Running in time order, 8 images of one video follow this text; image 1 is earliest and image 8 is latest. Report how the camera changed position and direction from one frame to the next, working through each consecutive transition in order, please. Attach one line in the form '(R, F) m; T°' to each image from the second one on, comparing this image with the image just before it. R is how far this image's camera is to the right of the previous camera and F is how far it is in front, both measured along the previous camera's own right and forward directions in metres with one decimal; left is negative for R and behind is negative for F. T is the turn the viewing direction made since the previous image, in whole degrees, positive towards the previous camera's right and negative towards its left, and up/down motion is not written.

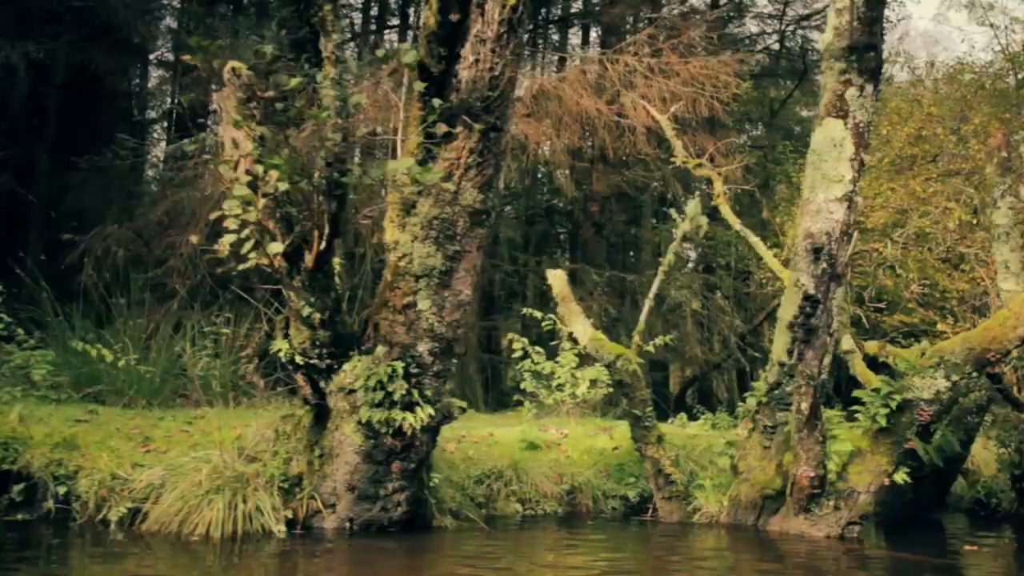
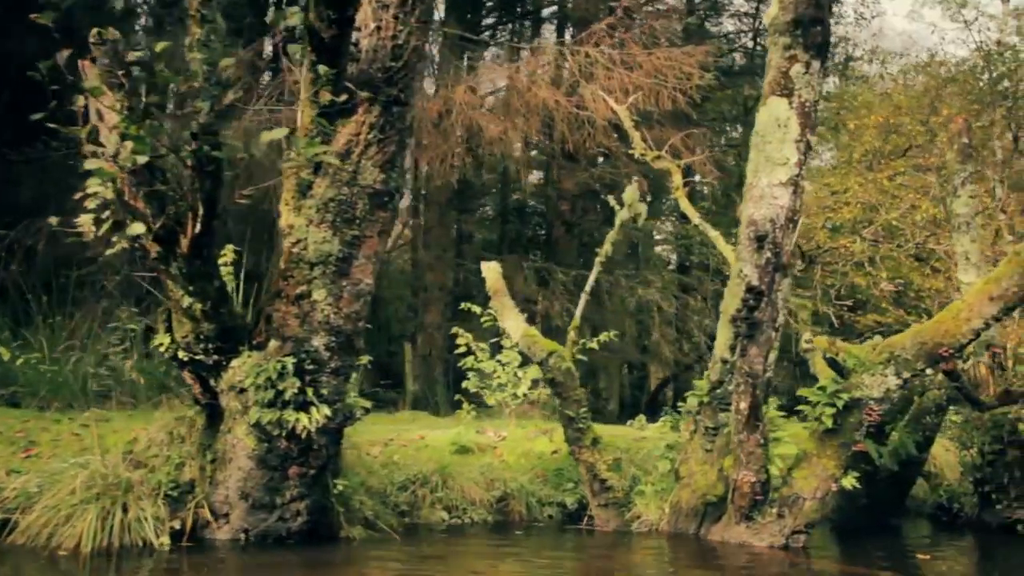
(+0.4, +0.7) m; +1°
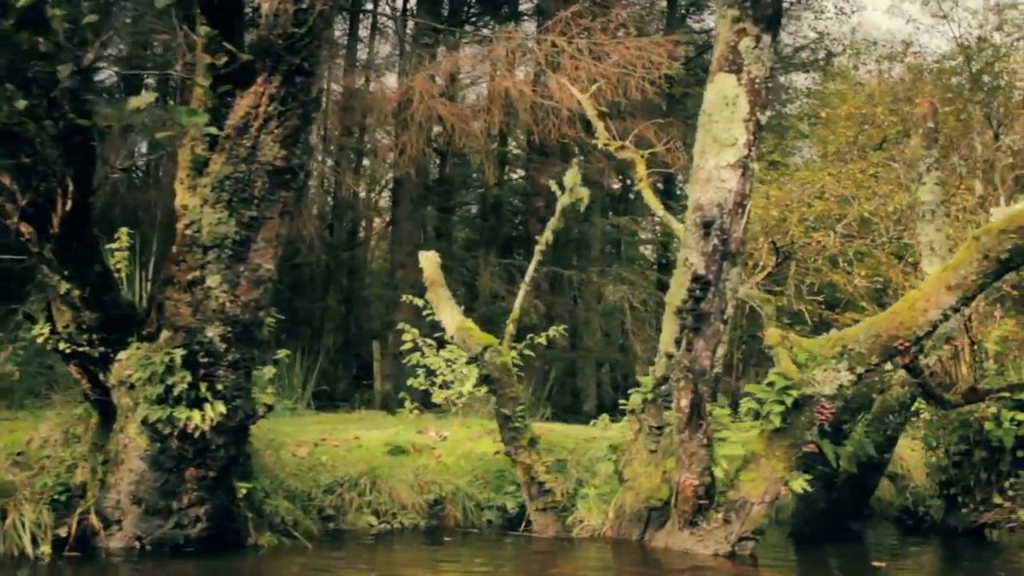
(+0.3, +0.6) m; 0°
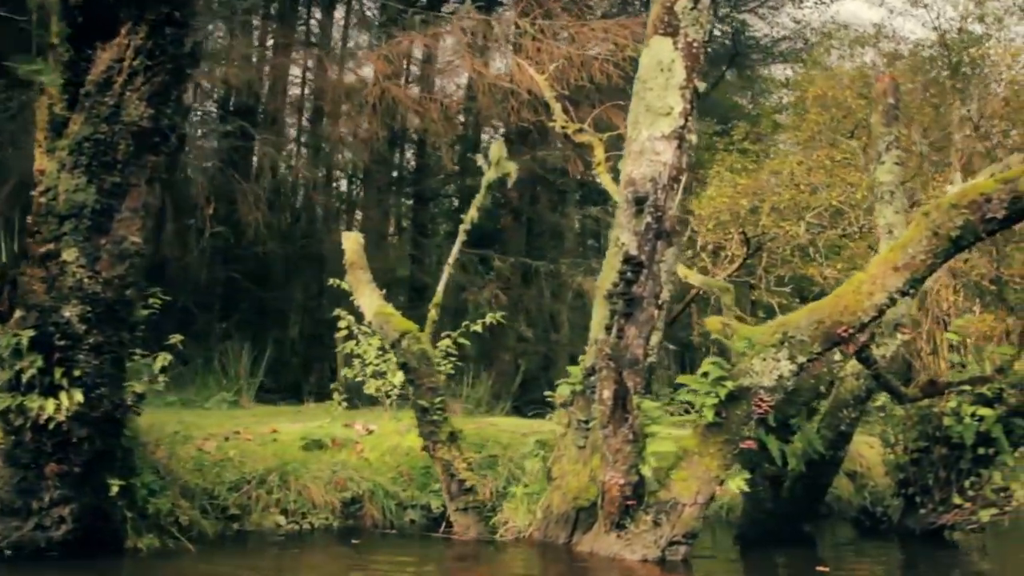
(+0.4, +0.7) m; +1°
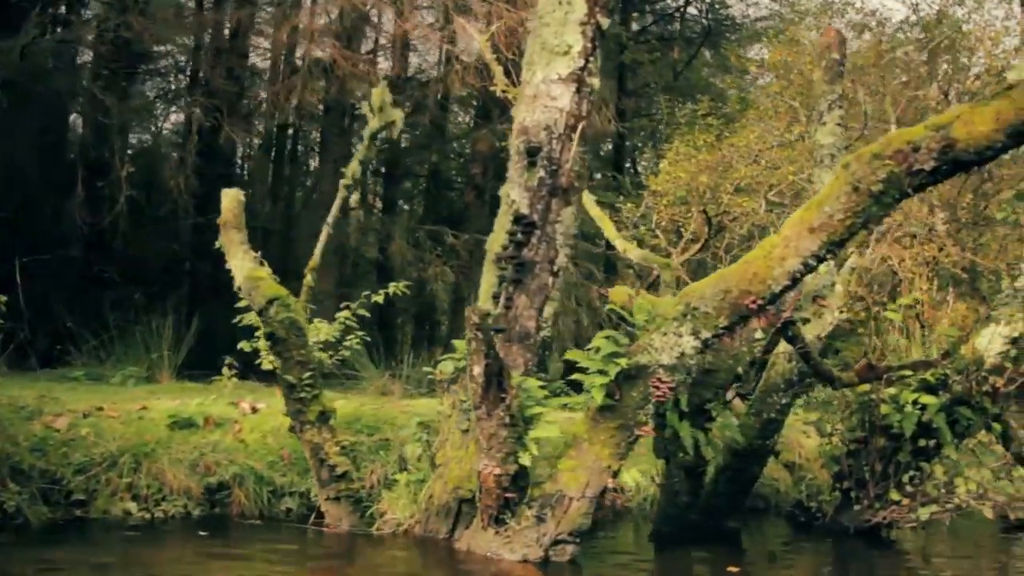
(+0.5, +1.0) m; +1°
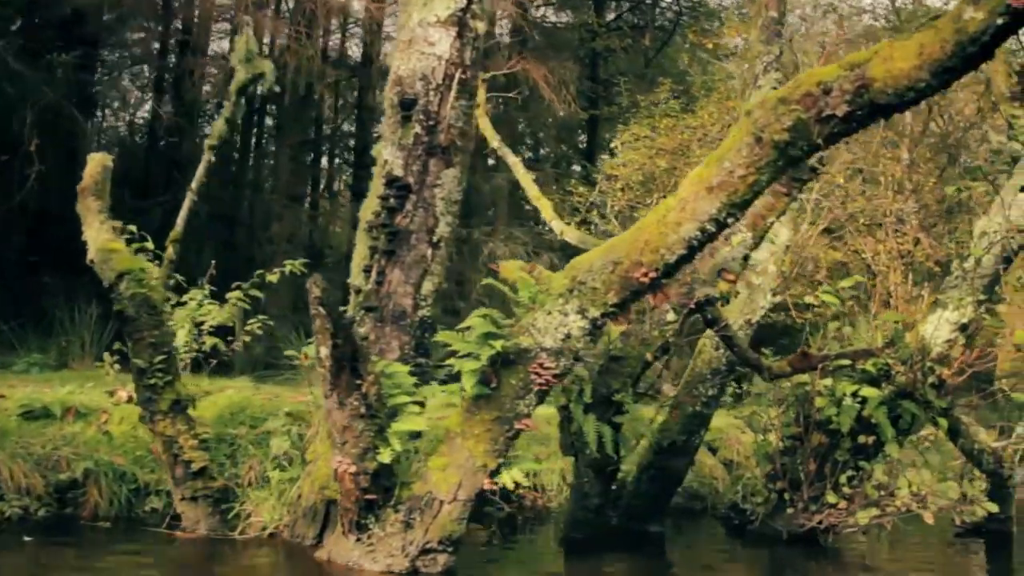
(+0.5, +0.9) m; +1°
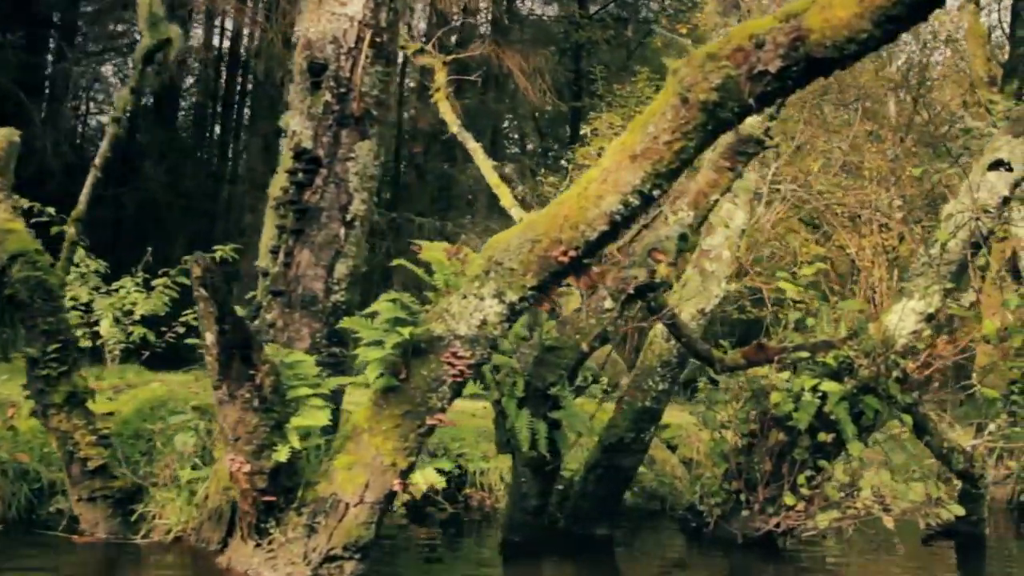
(+0.3, +0.5) m; 0°
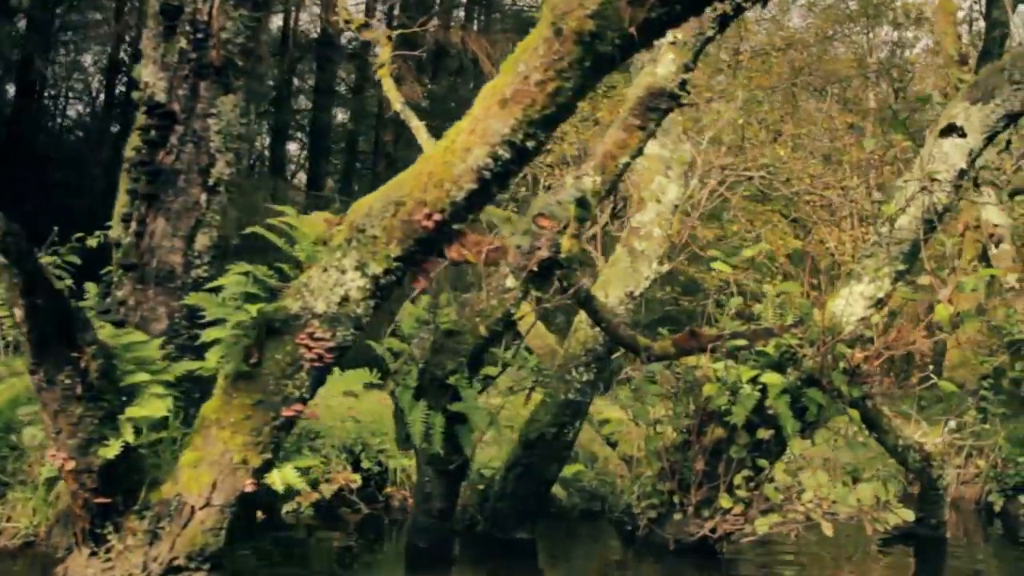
(+0.4, +0.7) m; 0°
